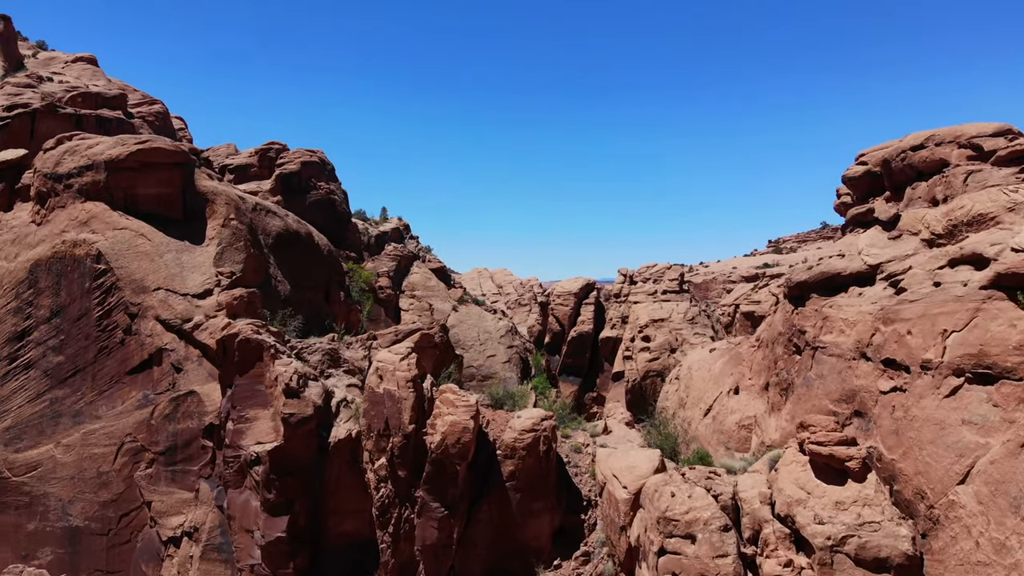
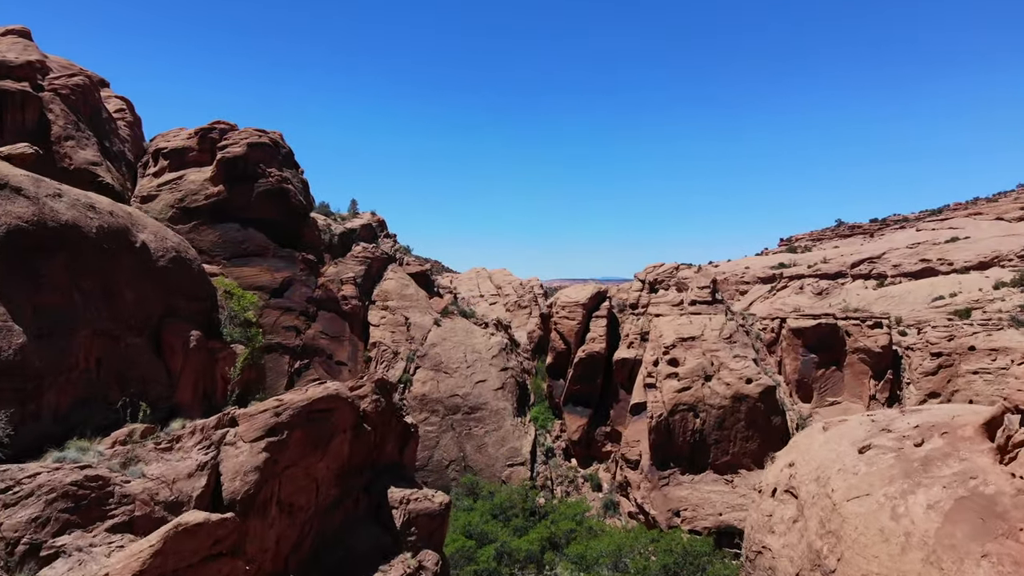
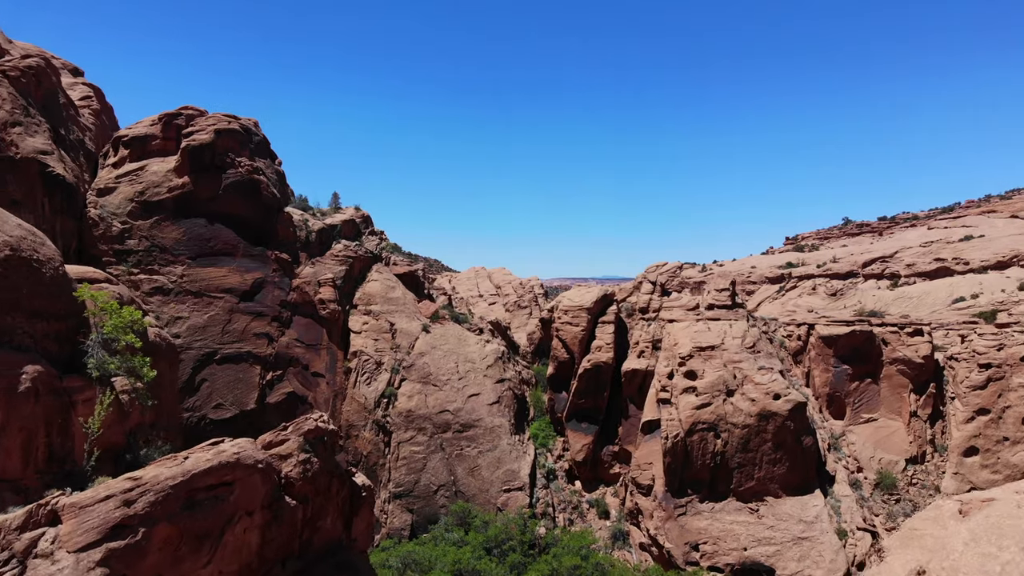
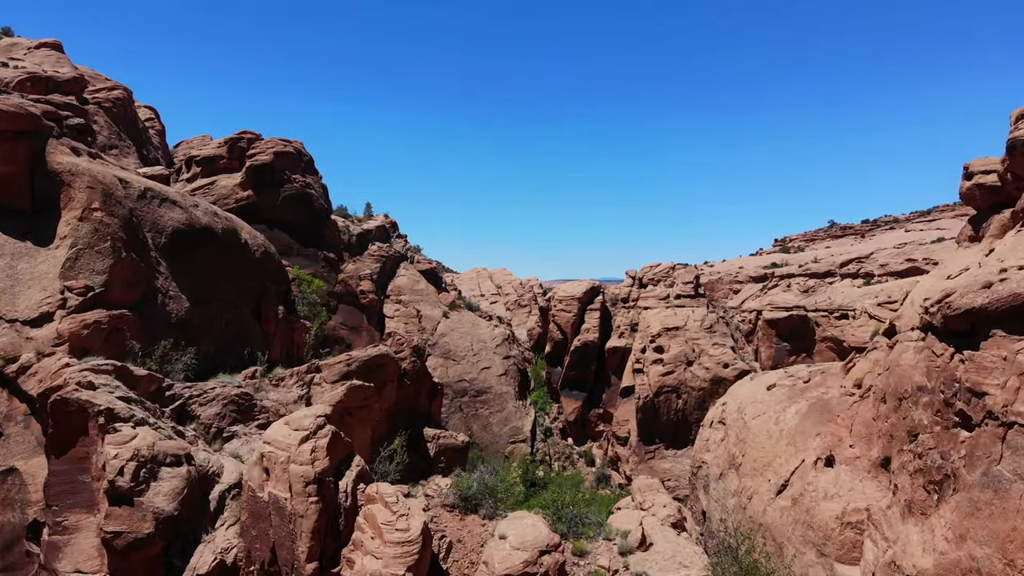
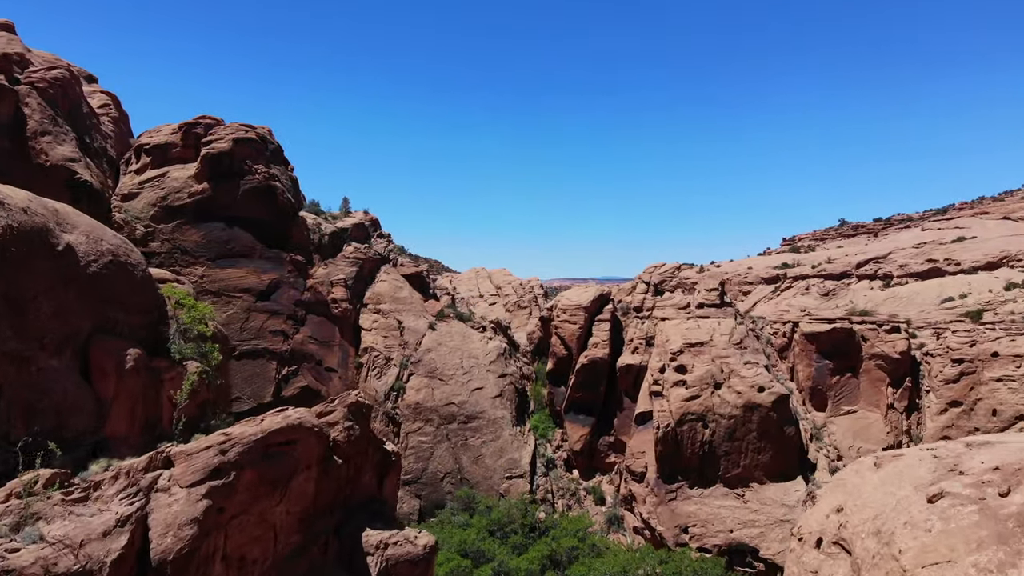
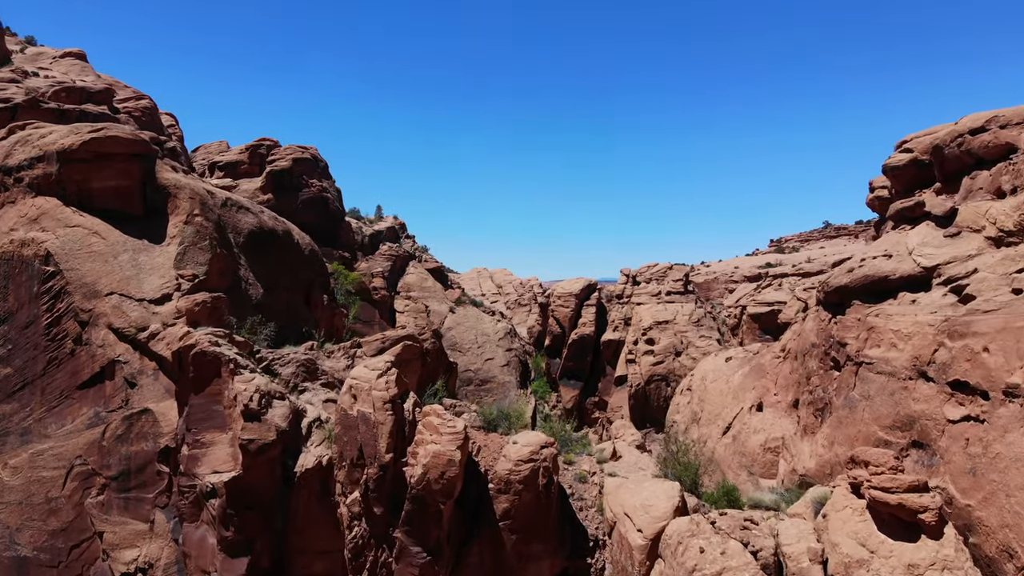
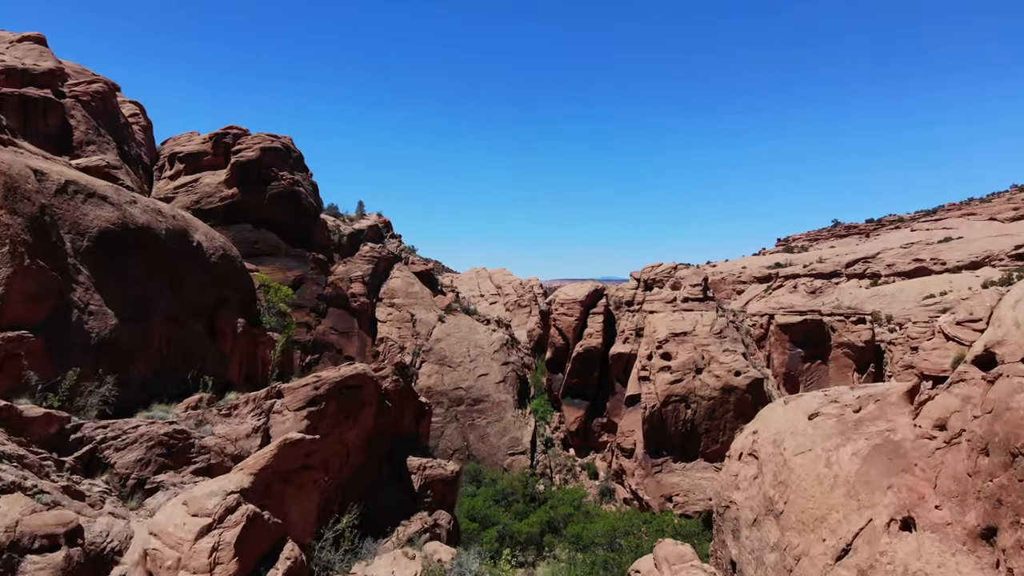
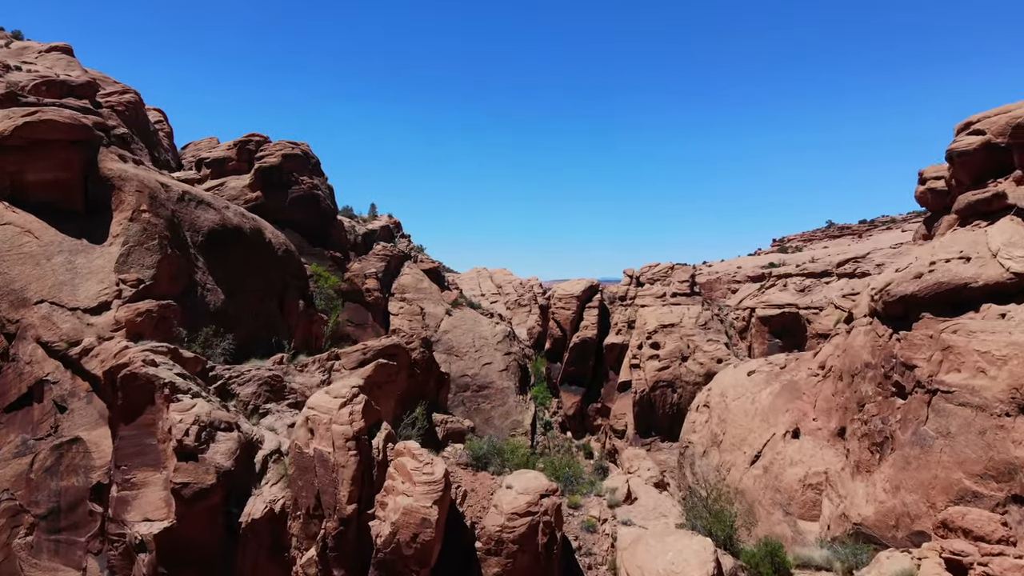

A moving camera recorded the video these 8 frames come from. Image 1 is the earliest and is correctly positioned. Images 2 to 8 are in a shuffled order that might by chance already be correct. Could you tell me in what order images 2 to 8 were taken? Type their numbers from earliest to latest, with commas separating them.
6, 8, 4, 7, 2, 5, 3
